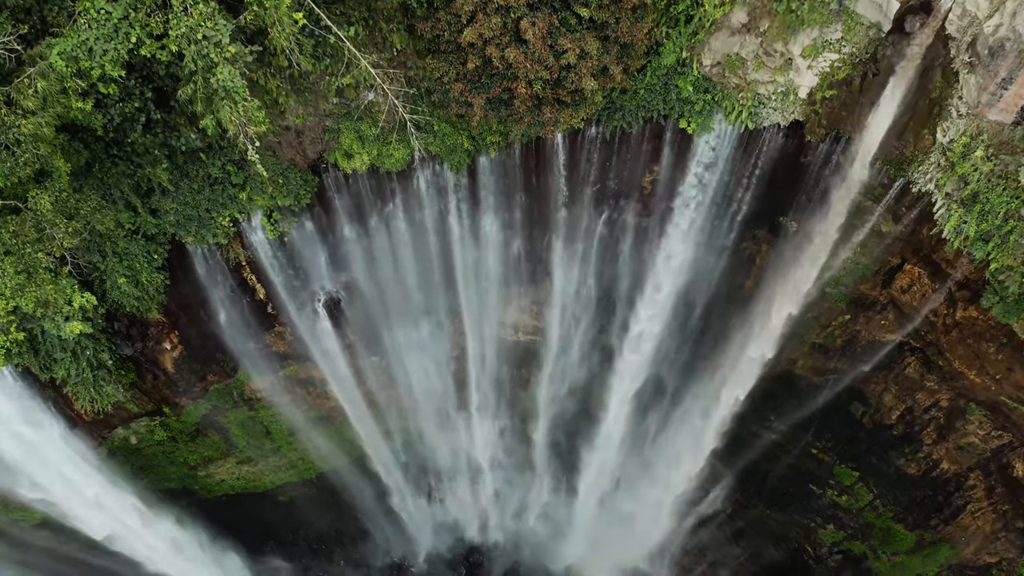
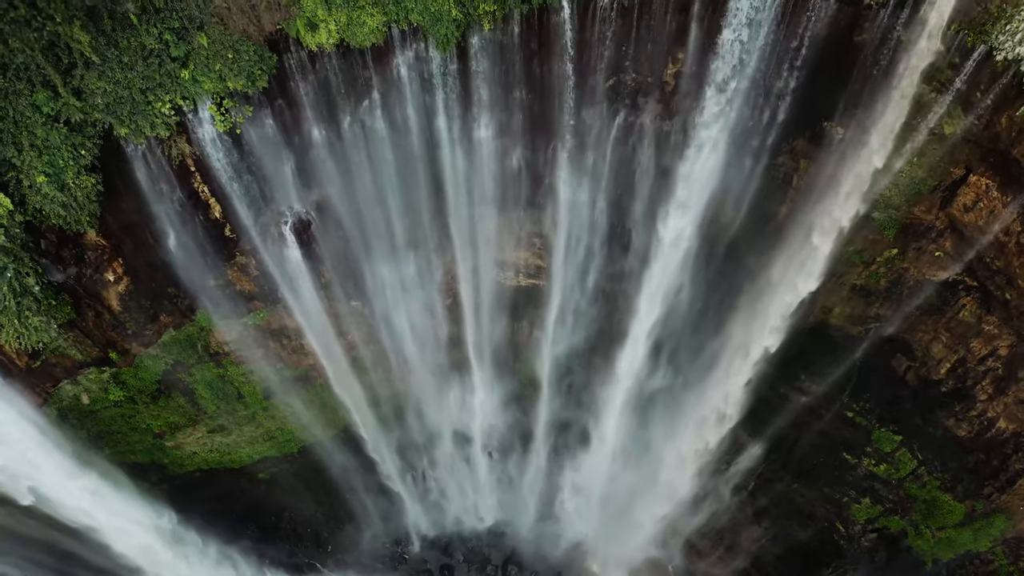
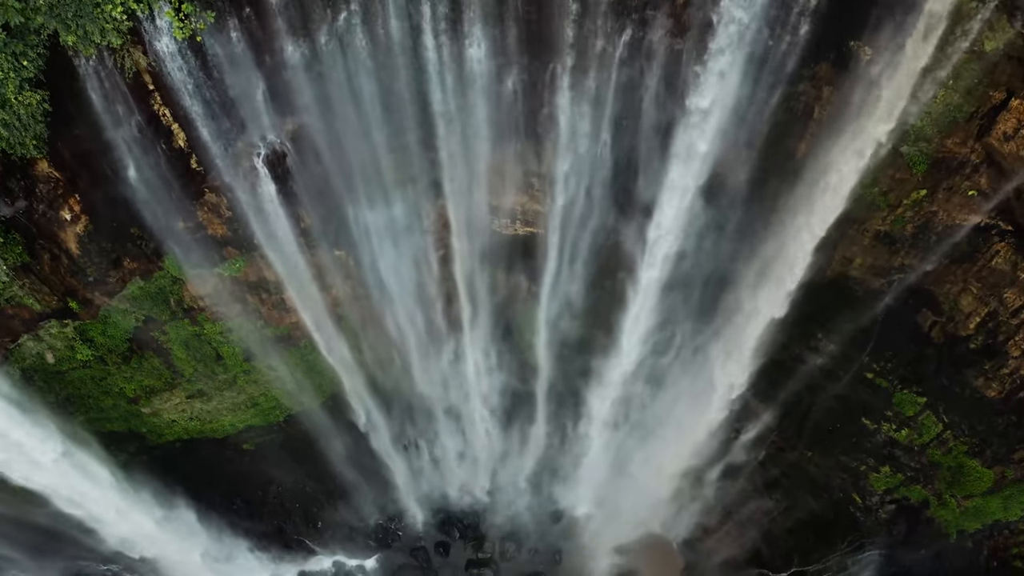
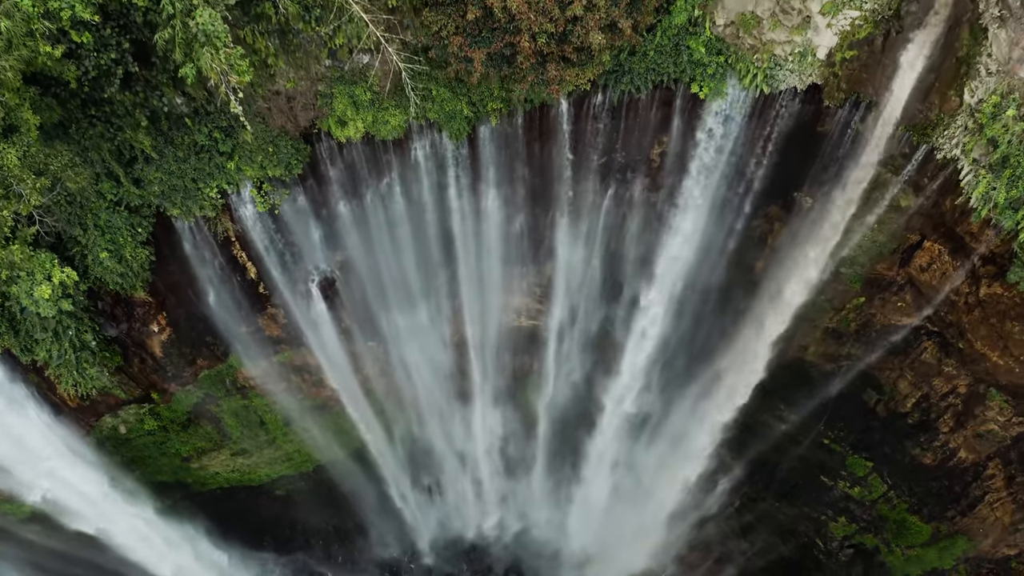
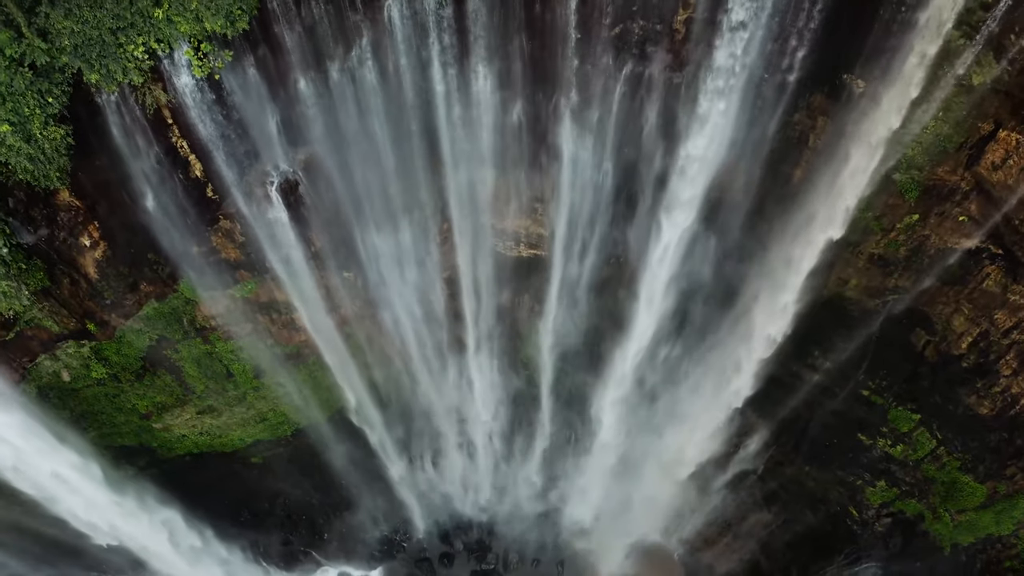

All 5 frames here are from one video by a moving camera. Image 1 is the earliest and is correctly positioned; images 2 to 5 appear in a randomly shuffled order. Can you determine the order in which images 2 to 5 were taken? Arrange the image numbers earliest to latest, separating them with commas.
4, 2, 5, 3
